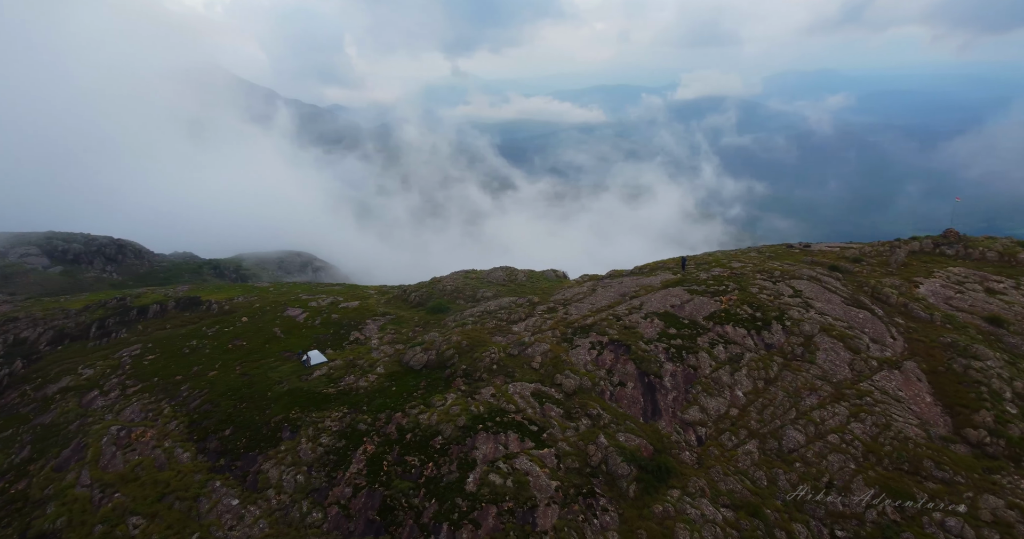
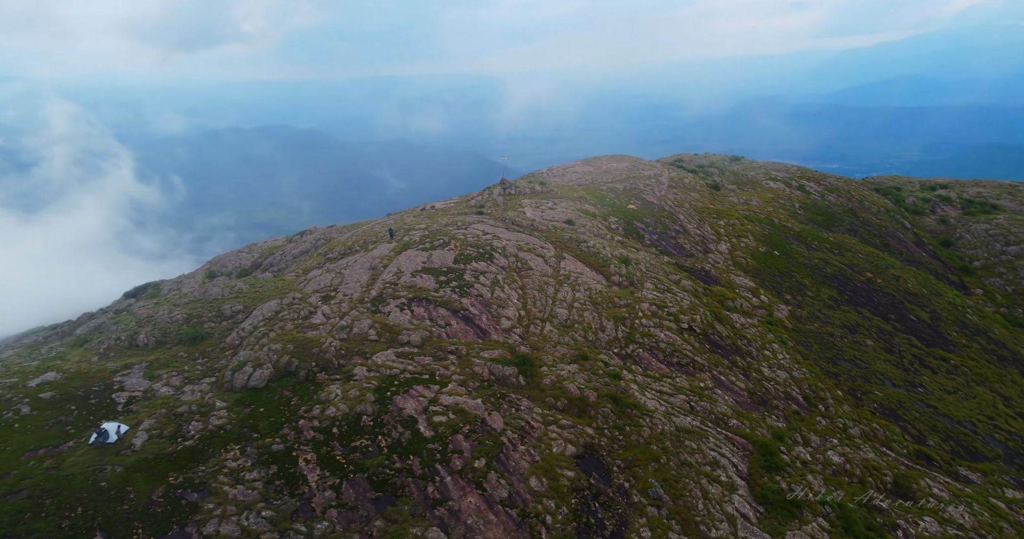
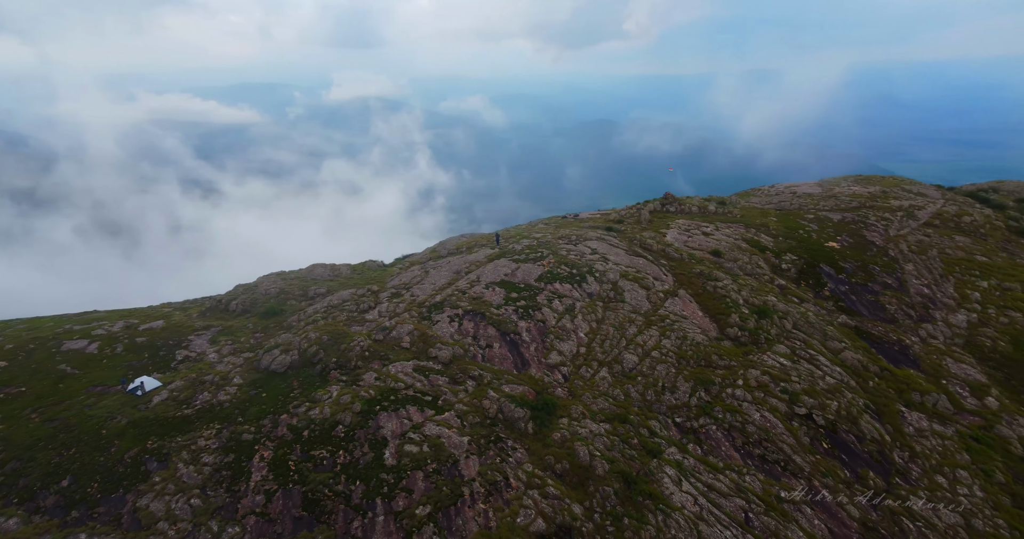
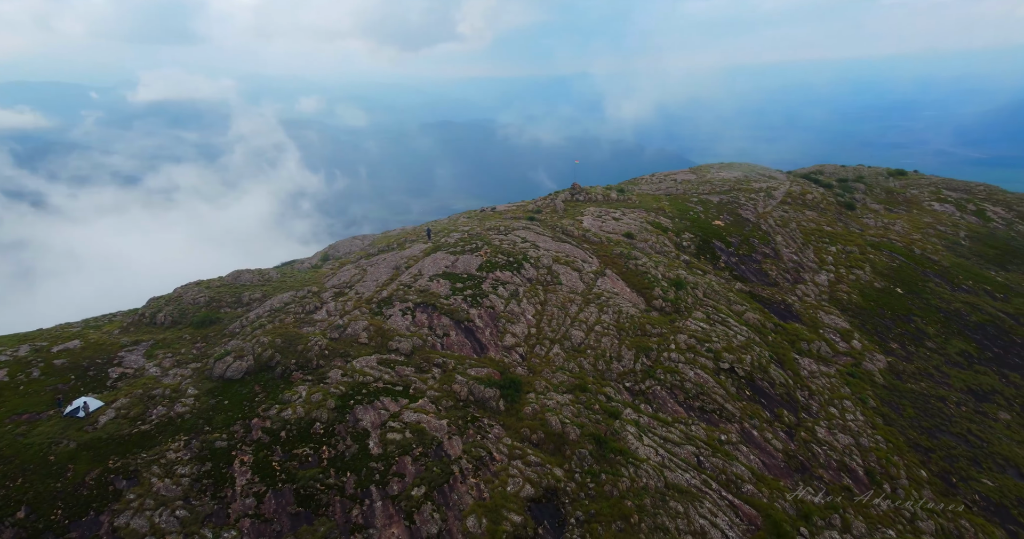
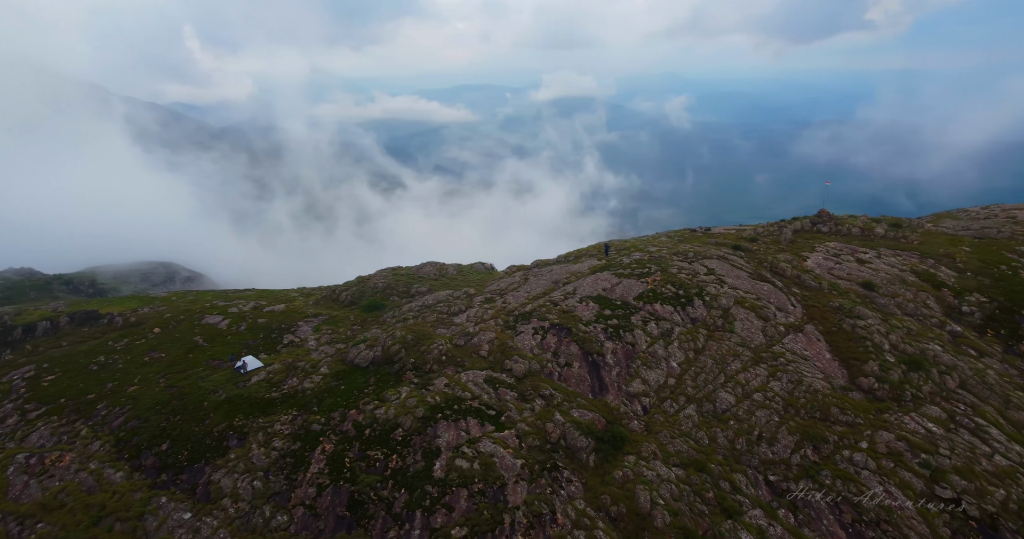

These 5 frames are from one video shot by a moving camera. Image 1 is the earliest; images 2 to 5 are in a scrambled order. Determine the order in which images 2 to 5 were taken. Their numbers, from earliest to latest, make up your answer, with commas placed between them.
5, 3, 4, 2
